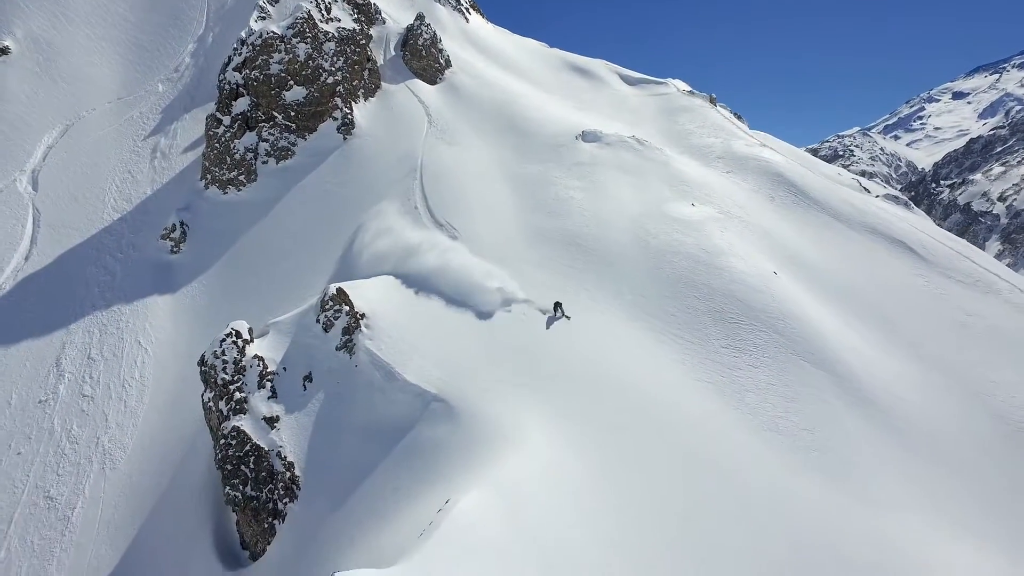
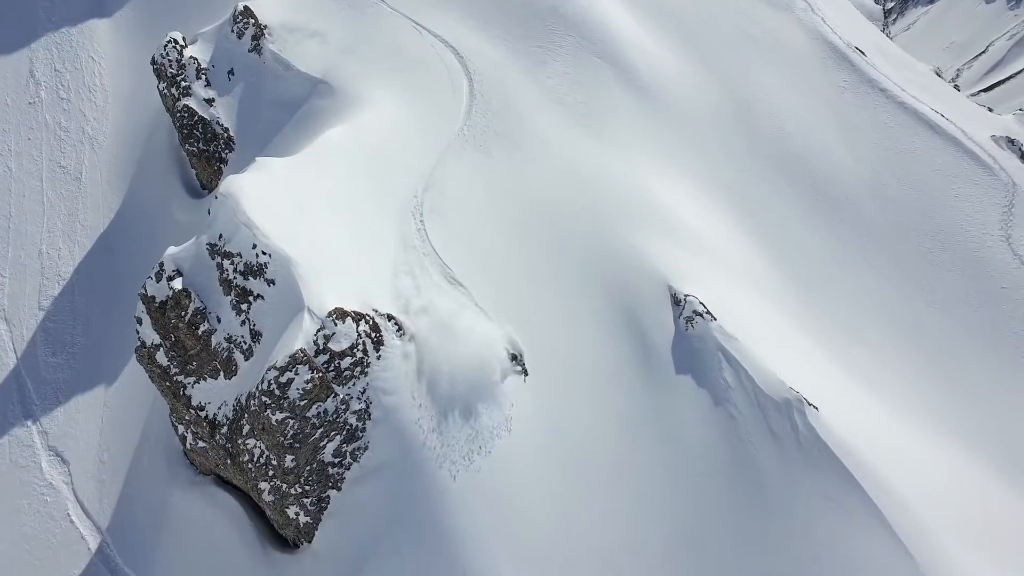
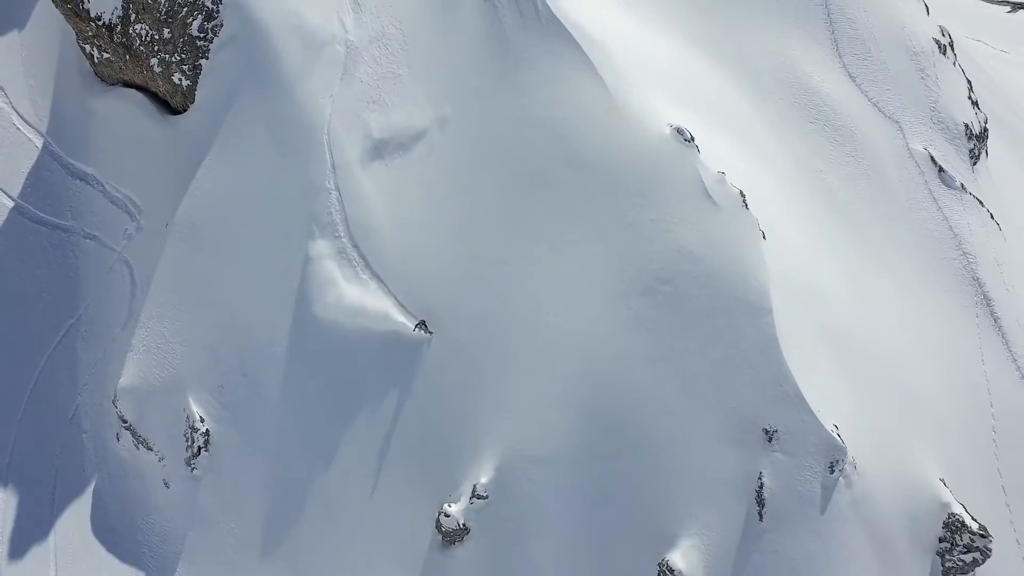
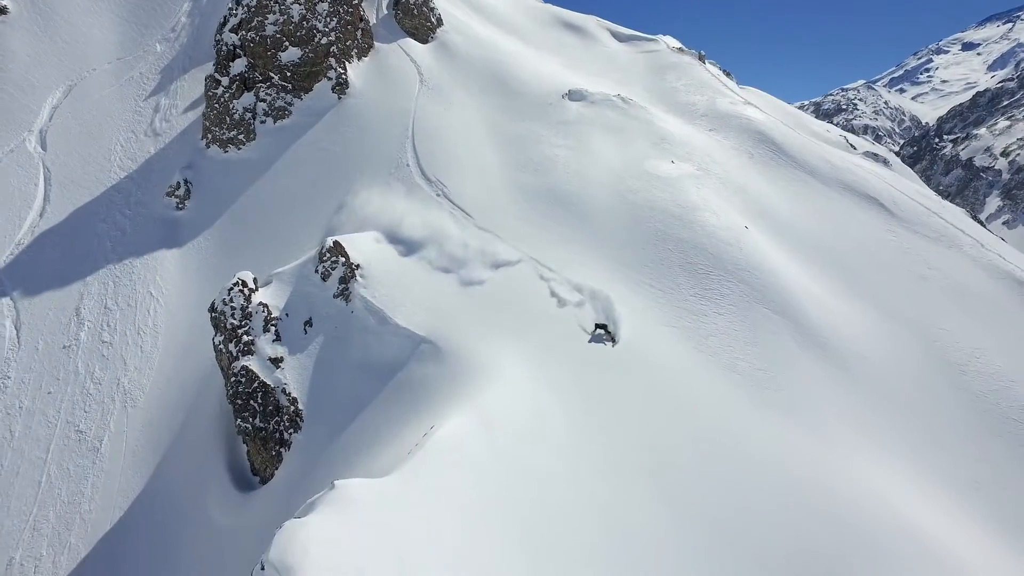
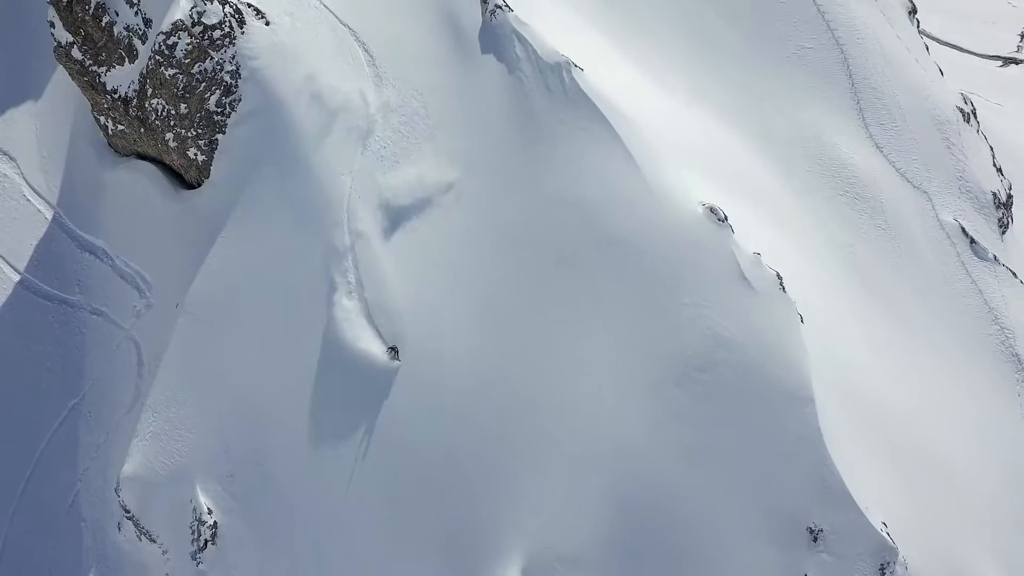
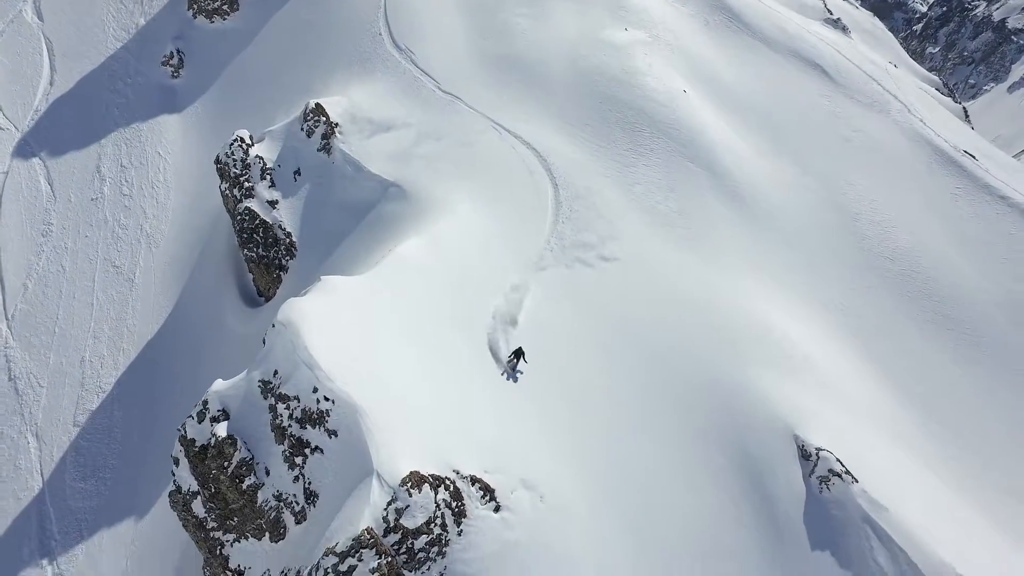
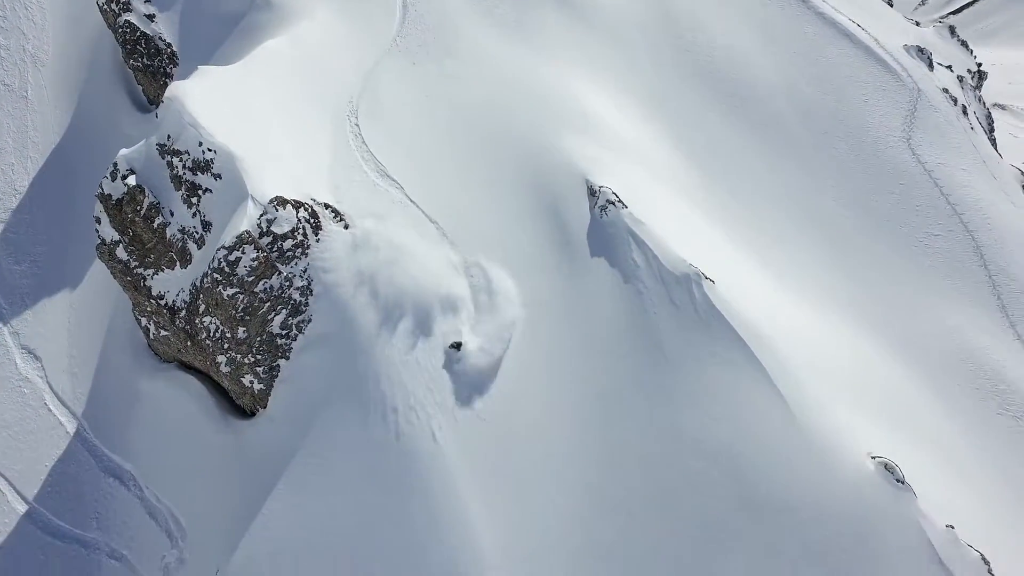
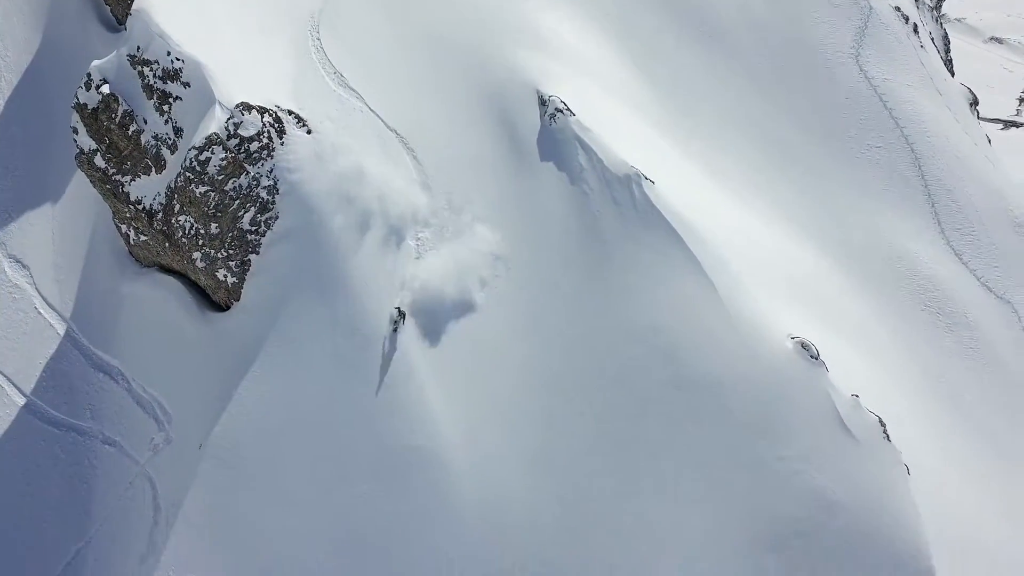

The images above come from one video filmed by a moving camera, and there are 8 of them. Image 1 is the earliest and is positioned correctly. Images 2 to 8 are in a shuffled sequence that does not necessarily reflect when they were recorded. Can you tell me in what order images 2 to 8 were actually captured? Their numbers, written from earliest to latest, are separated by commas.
4, 6, 2, 7, 8, 5, 3
